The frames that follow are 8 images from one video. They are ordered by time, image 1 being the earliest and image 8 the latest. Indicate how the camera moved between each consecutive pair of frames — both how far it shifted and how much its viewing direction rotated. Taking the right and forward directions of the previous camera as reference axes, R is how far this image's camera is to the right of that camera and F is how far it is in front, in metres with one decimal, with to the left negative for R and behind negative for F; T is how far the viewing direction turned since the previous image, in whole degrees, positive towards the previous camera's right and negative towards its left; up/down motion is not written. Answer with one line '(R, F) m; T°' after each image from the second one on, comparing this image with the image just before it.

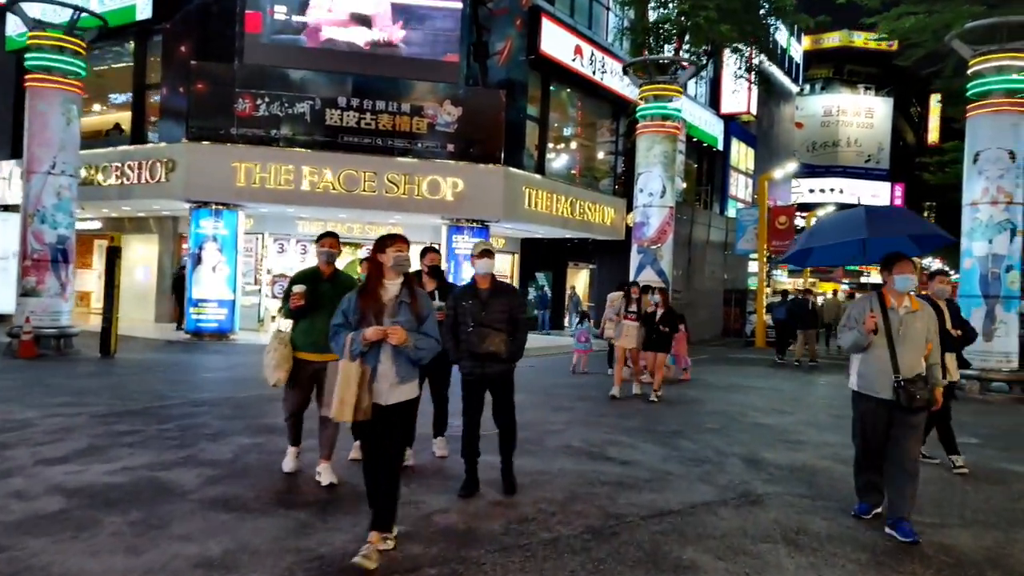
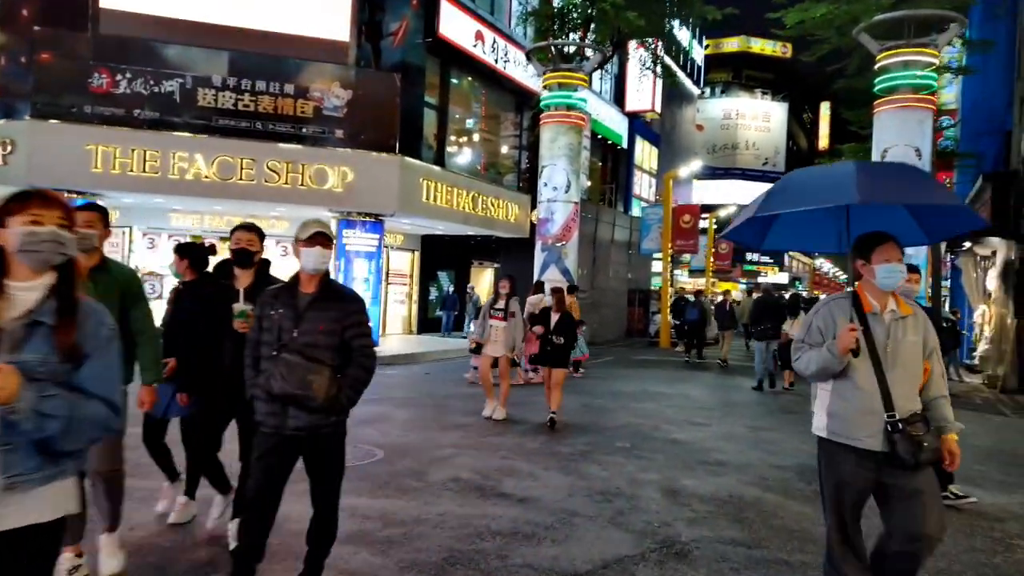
(+0.2, +1.2) m; +7°
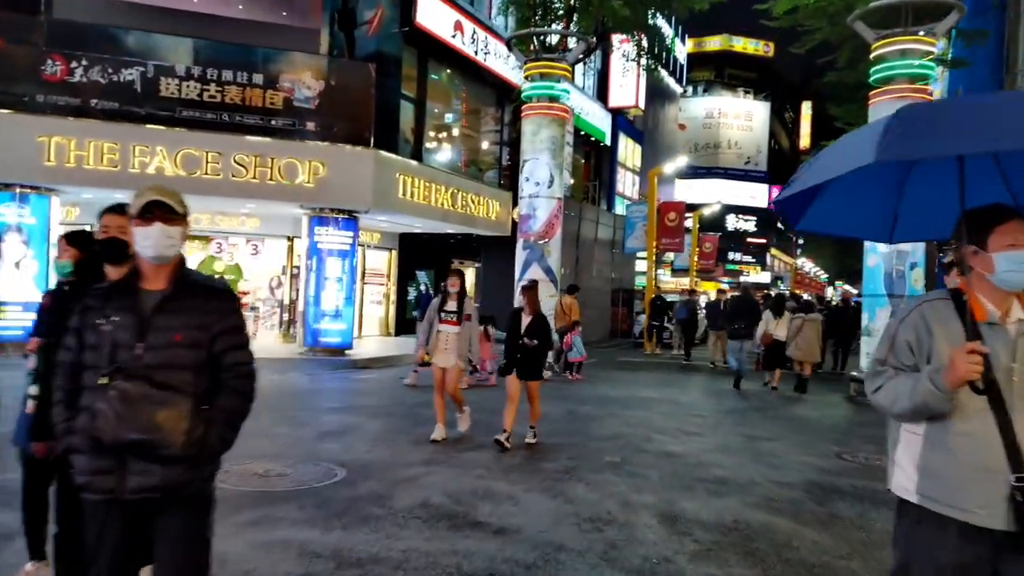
(0.0, +0.7) m; +1°
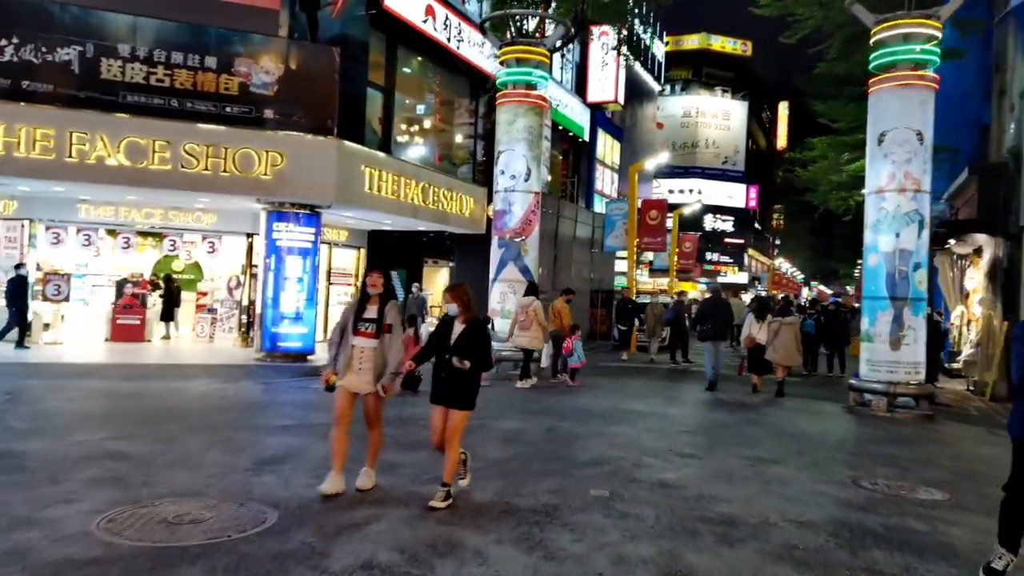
(+0.1, +1.1) m; +2°
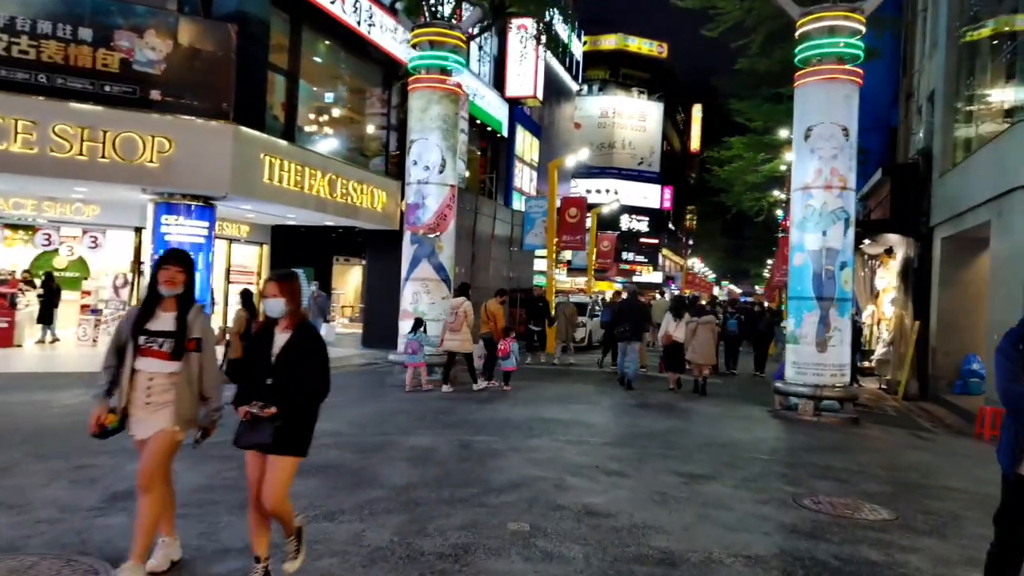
(+0.1, +0.9) m; +6°
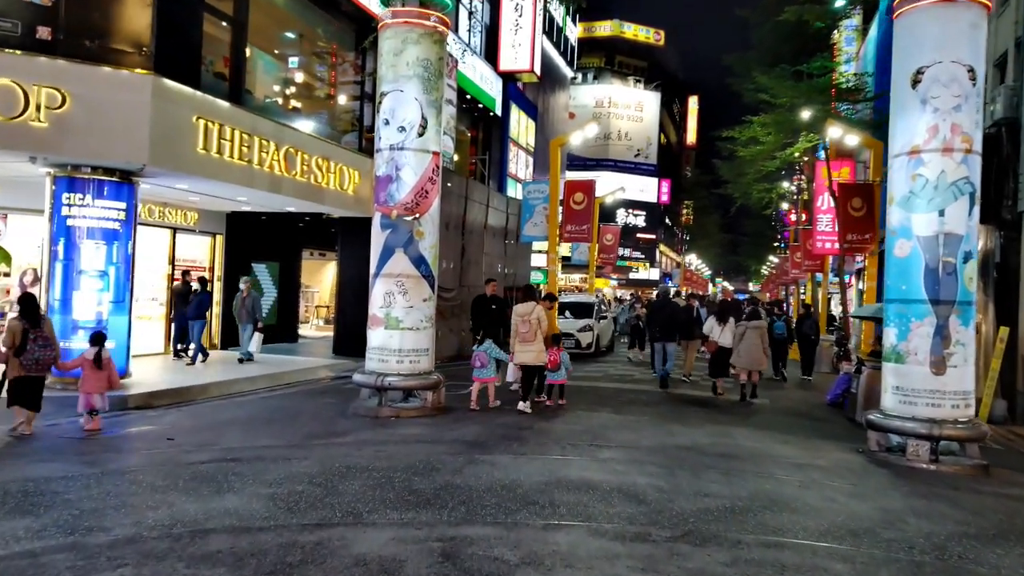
(-0.2, +3.2) m; +1°
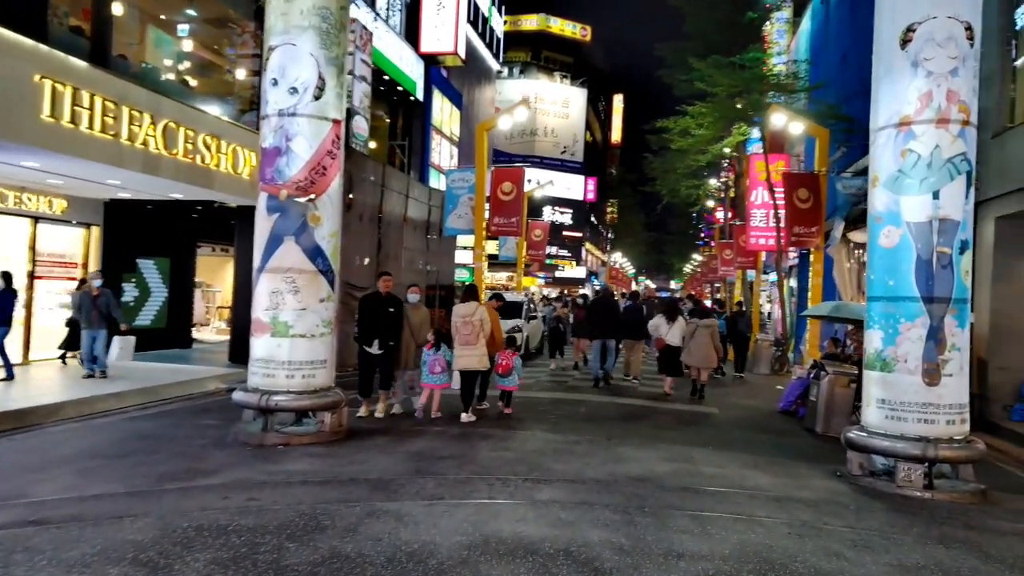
(+0.1, +1.7) m; +5°
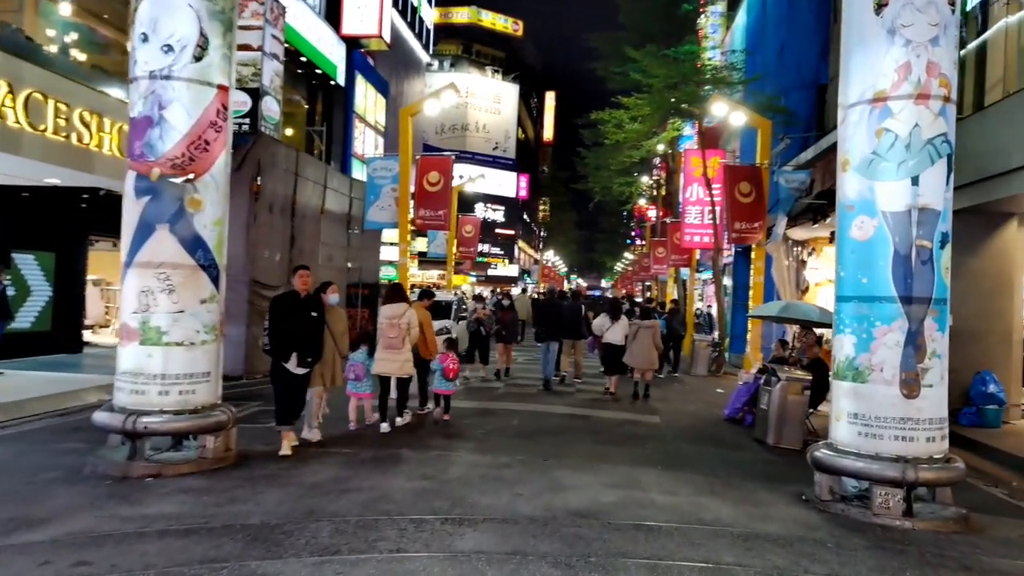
(+0.1, +1.2) m; +5°
